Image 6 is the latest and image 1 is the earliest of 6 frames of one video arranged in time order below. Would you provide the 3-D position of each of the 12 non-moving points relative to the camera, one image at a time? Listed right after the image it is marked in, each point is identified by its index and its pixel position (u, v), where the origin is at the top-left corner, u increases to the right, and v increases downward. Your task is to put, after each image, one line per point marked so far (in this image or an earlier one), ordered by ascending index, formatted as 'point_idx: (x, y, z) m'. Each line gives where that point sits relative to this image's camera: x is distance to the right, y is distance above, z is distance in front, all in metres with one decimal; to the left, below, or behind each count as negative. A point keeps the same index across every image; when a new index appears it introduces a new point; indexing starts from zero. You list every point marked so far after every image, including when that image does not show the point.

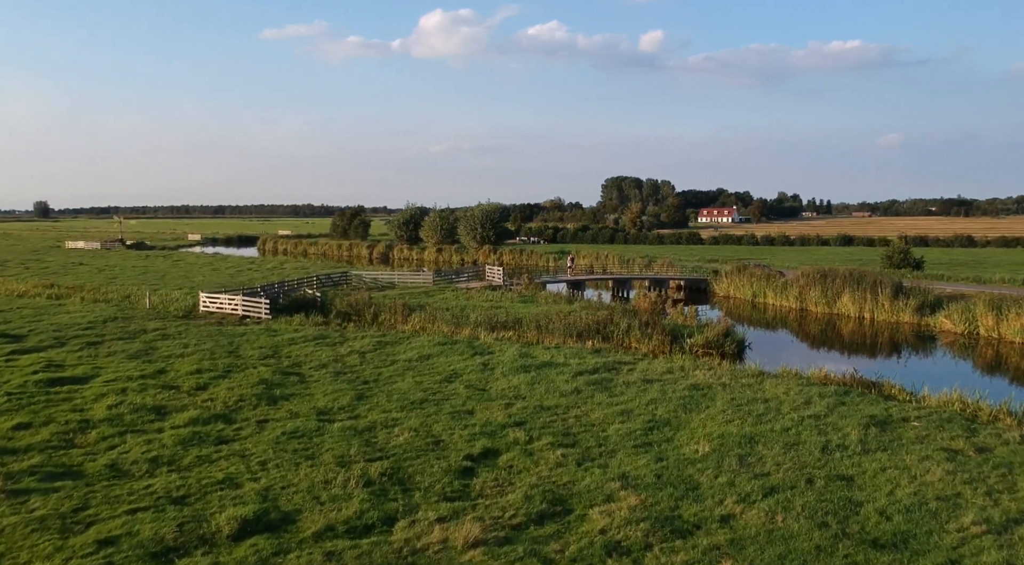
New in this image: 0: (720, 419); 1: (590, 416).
0: (+4.1, -2.7, +18.0) m
1: (+1.6, -2.7, +18.8) m
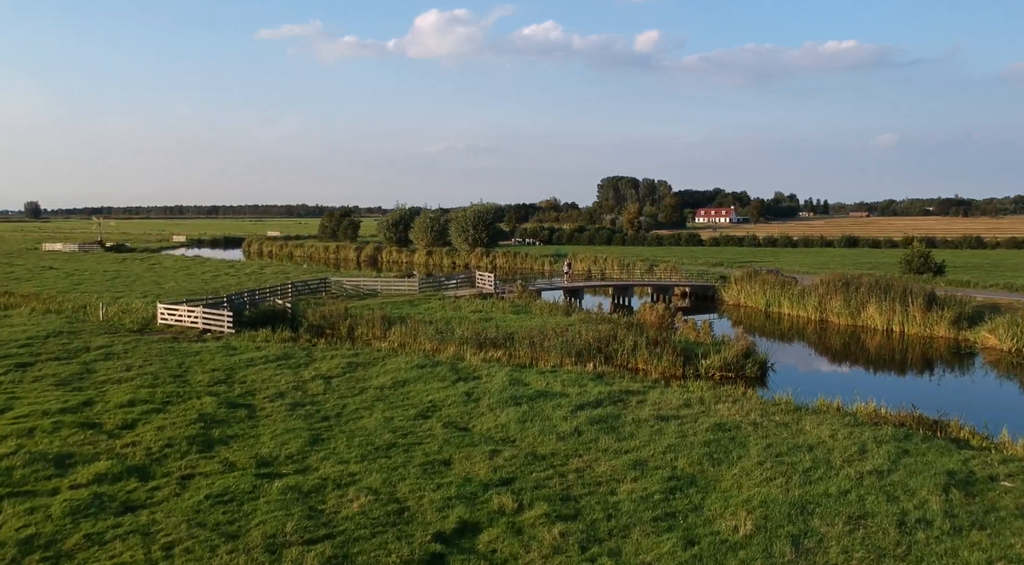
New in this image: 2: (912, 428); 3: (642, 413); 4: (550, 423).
0: (+3.9, -3.0, +14.4) m
1: (+1.4, -3.1, +15.2) m
2: (+7.3, -2.7, +16.8) m
3: (+2.7, -2.7, +18.7) m
4: (+0.8, -2.8, +18.2) m
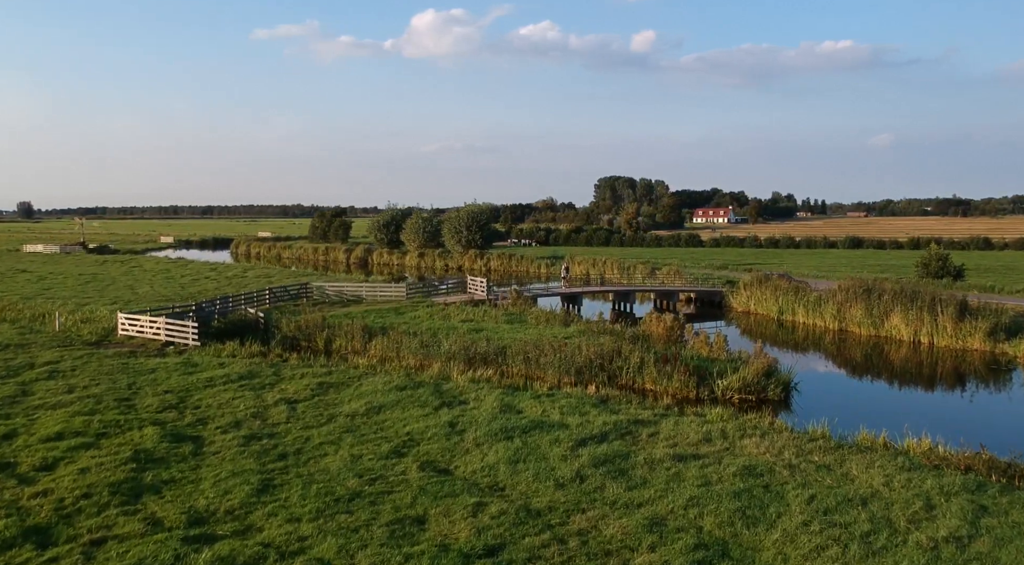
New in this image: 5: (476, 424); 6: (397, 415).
0: (+3.7, -3.3, +11.5) m
1: (+1.2, -3.3, +12.3) m
2: (+7.2, -2.9, +14.0) m
3: (+2.5, -2.9, +15.9) m
4: (+0.6, -3.0, +15.3) m
5: (-0.7, -2.8, +18.1) m
6: (-2.4, -2.8, +19.2) m
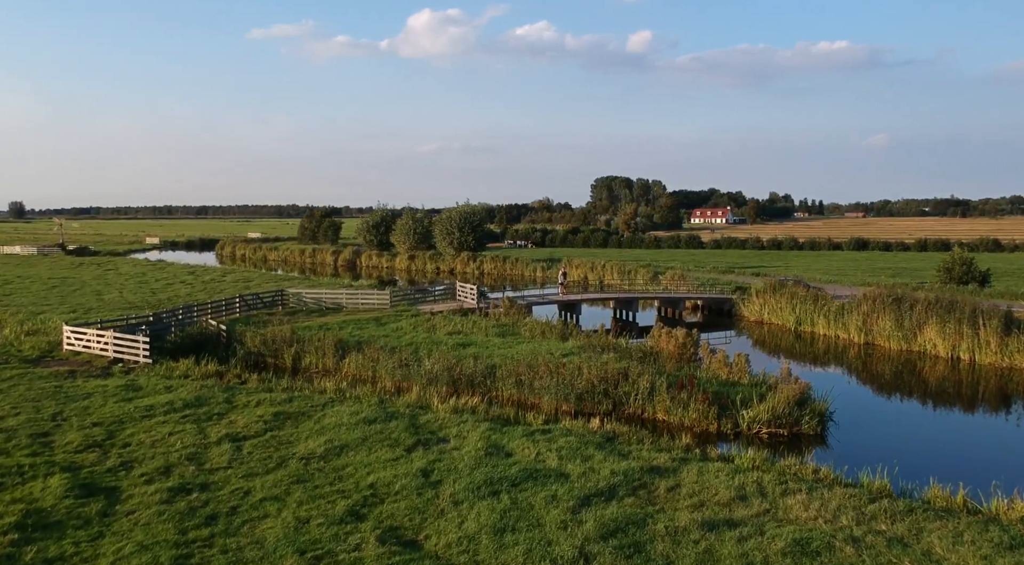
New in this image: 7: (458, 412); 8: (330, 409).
0: (+3.5, -3.6, +8.3) m
1: (+1.0, -3.6, +9.0) m
2: (+7.0, -3.2, +10.7) m
3: (+2.3, -3.2, +12.6) m
4: (+0.4, -3.3, +12.0) m
5: (-0.9, -3.1, +14.8) m
6: (-2.6, -3.0, +15.9) m
7: (-1.1, -2.7, +19.3) m
8: (-3.9, -2.7, +19.8) m
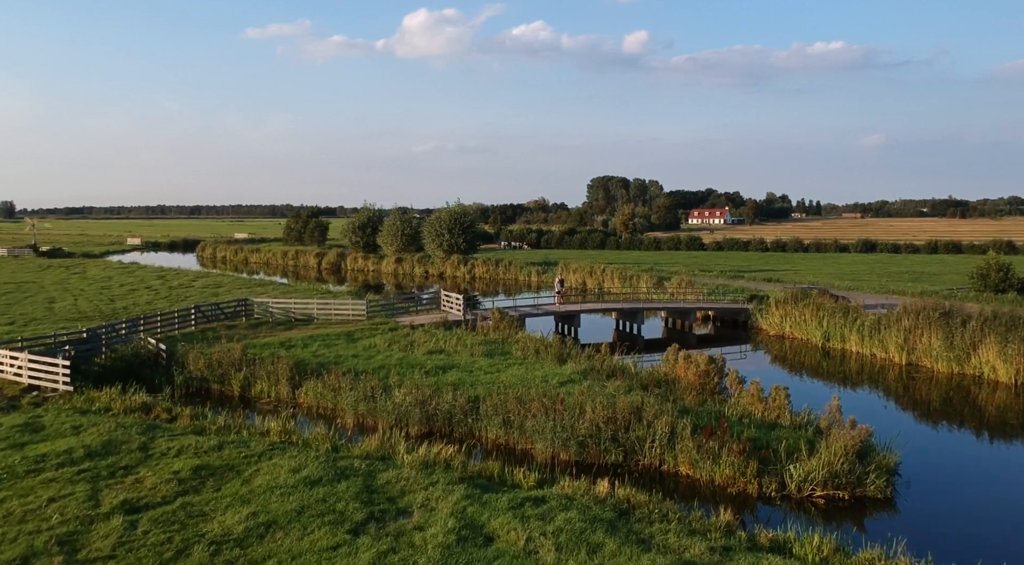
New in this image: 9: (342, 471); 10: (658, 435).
0: (+3.3, -3.9, +4.2) m
1: (+0.8, -3.9, +4.9) m
2: (+6.7, -3.5, +6.7) m
3: (+2.1, -3.5, +8.5) m
4: (+0.2, -3.6, +7.9) m
5: (-1.2, -3.4, +10.7) m
6: (-2.8, -3.4, +11.8) m
7: (-1.4, -3.0, +15.2) m
8: (-4.2, -3.0, +15.7) m
9: (-2.8, -3.0, +15.0) m
10: (+2.6, -2.7, +16.3) m
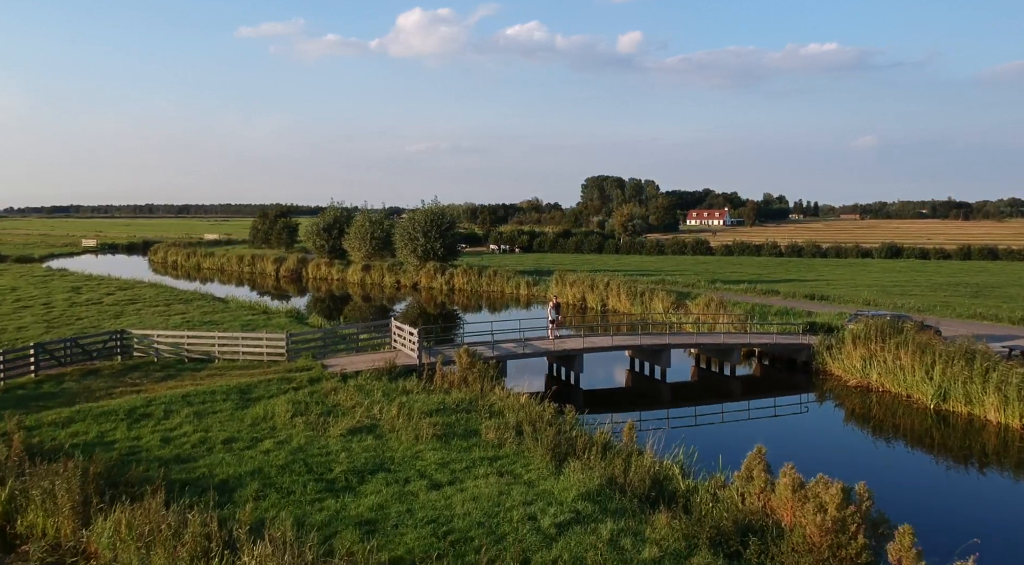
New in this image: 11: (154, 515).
0: (+2.9, -4.6, -5.5) m
1: (+0.4, -4.7, -4.7) m
2: (+6.3, -4.3, -2.9) m
3: (+1.6, -4.3, -1.1) m
4: (-0.3, -4.4, -1.7) m
5: (-1.6, -4.1, +1.0) m
6: (-3.3, -4.1, +2.1) m
7: (-1.9, -3.8, +5.5) m
8: (-4.7, -3.8, +6.0) m
9: (-3.3, -3.8, +5.3) m
10: (+2.1, -3.5, +6.6) m
11: (-4.7, -3.1, +12.0) m
